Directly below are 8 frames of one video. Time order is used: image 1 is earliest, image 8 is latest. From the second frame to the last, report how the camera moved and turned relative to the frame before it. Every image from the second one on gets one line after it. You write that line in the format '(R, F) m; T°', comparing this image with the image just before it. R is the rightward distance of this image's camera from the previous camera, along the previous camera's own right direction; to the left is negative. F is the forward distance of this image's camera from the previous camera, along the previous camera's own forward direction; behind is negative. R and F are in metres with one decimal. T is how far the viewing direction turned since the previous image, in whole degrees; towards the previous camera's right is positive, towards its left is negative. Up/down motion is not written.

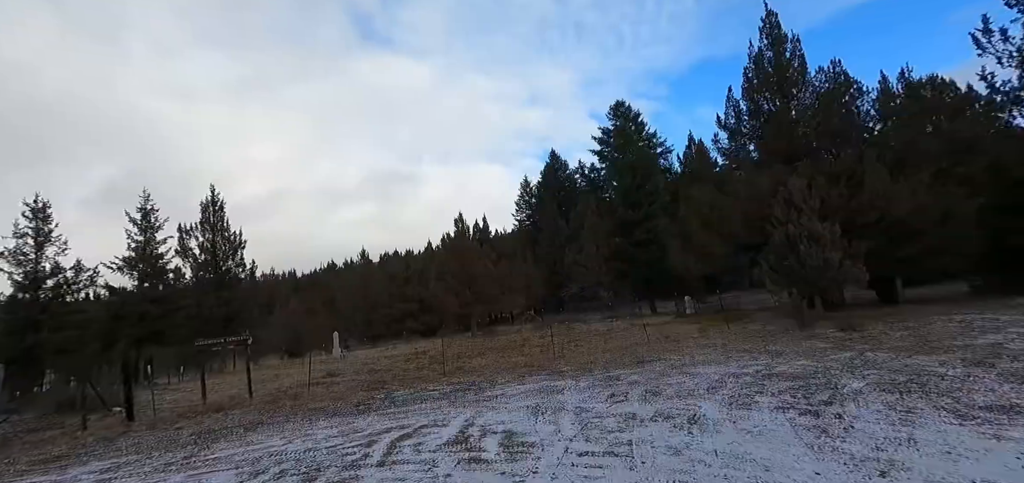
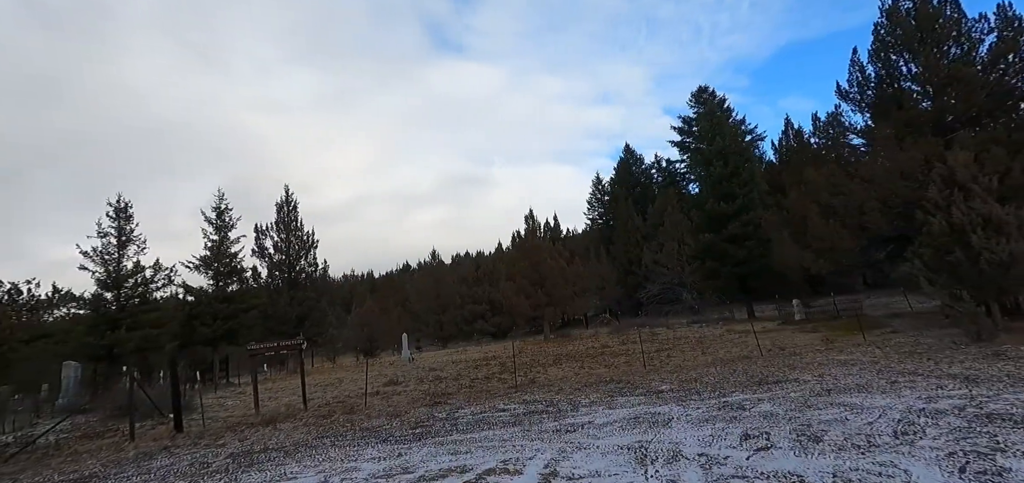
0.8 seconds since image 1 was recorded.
(-0.3, +2.1) m; -8°
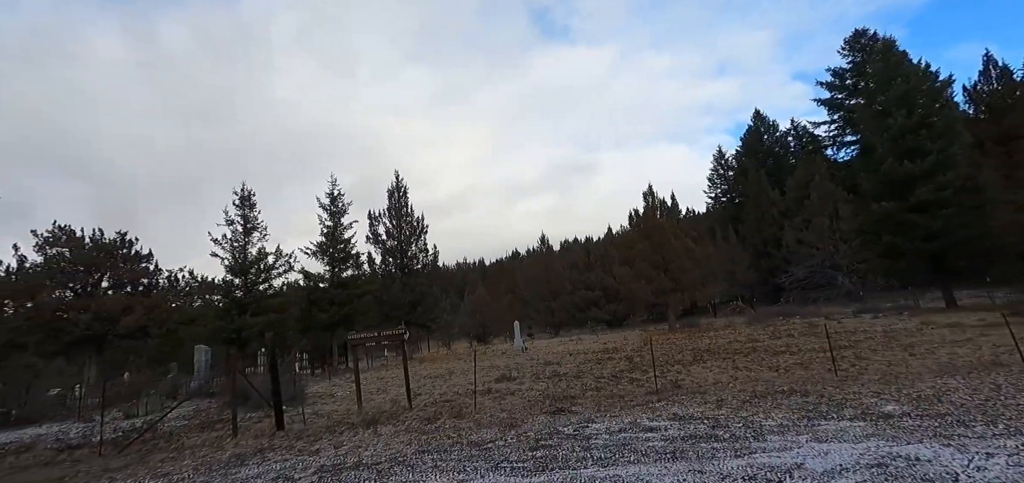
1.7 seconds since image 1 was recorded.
(-0.6, +2.5) m; -12°
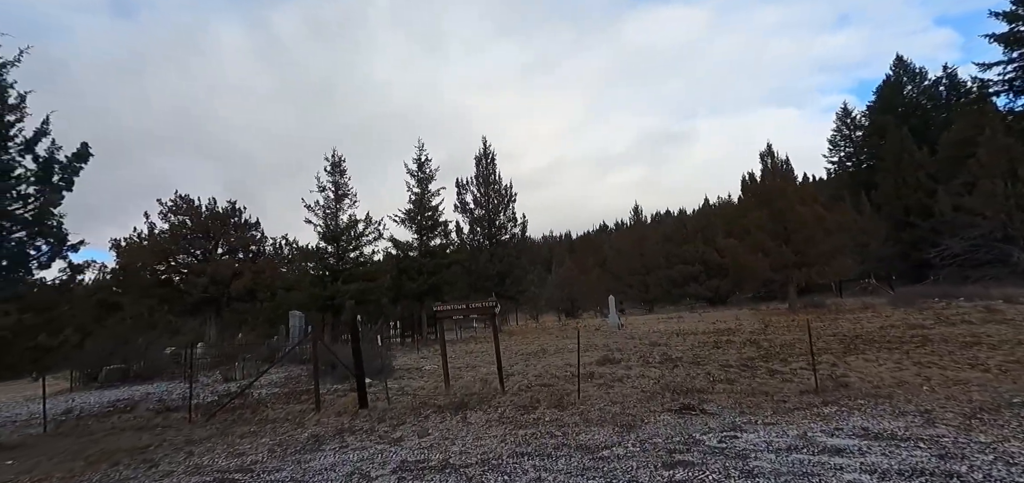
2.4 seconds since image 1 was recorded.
(-0.5, +1.9) m; -10°
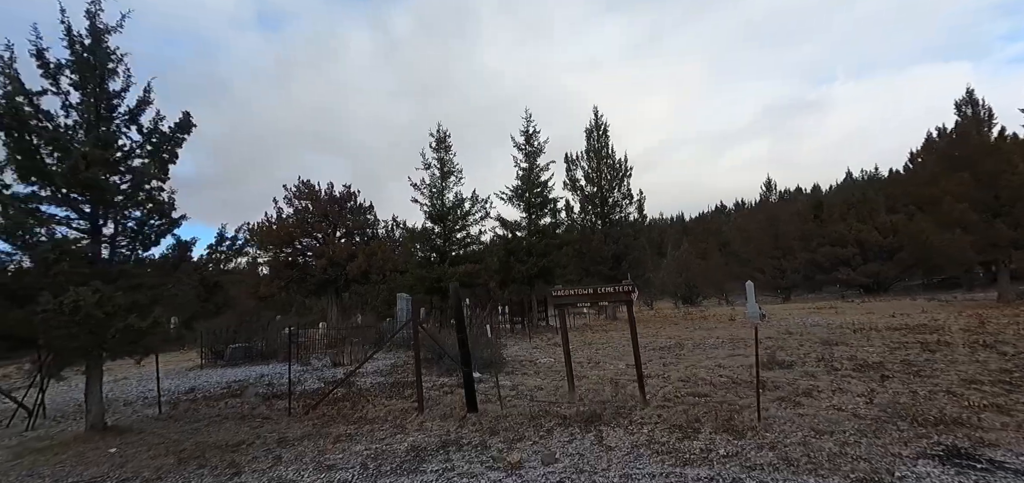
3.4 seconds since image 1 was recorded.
(-0.6, +2.2) m; -12°
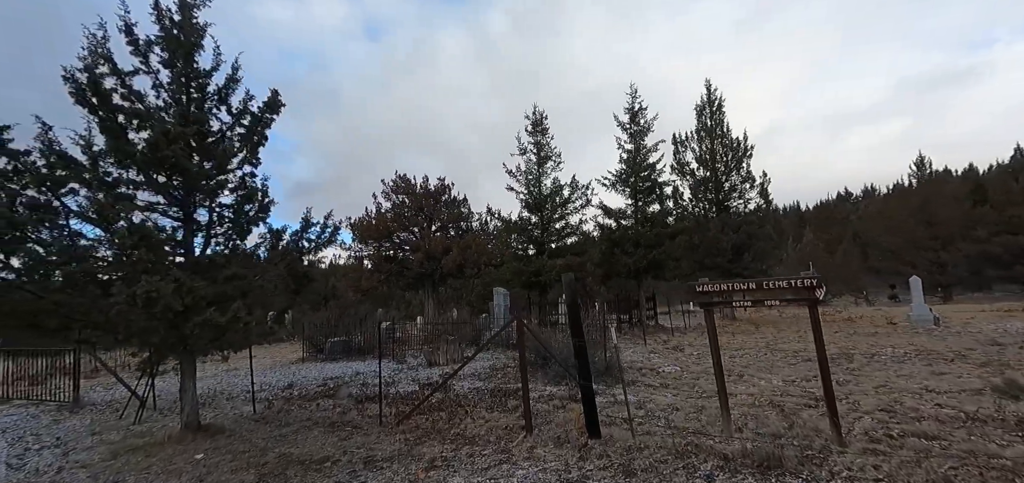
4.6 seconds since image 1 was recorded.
(-0.6, +1.8) m; -10°
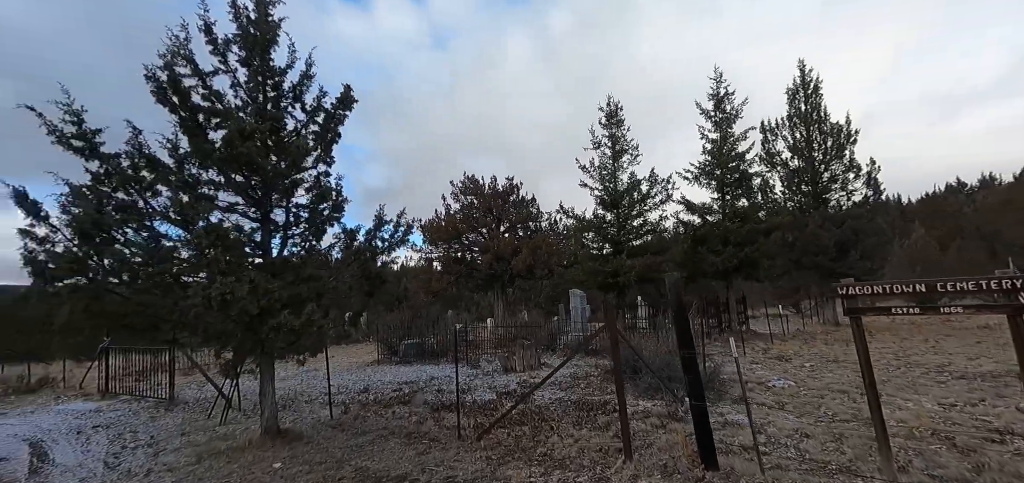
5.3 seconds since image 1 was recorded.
(-0.4, +0.9) m; -7°
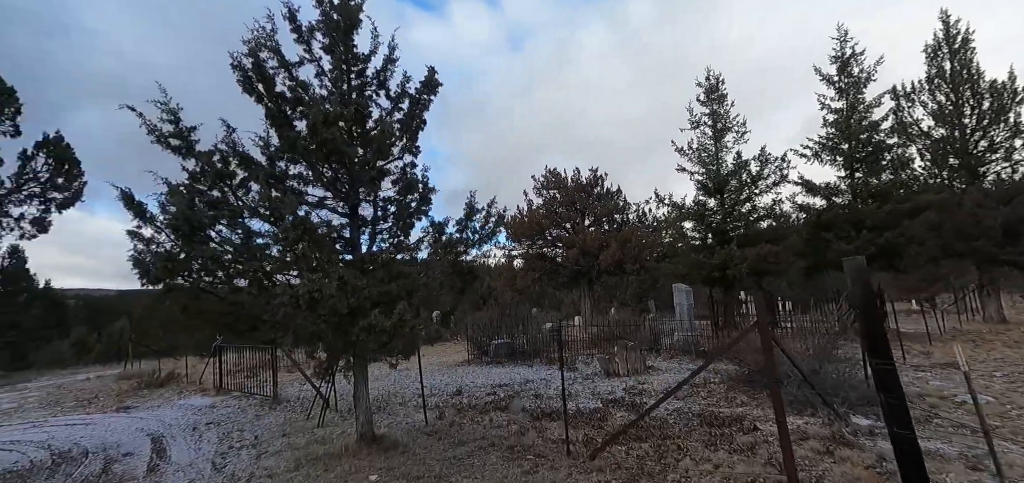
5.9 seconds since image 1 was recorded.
(-0.5, +1.1) m; -9°
